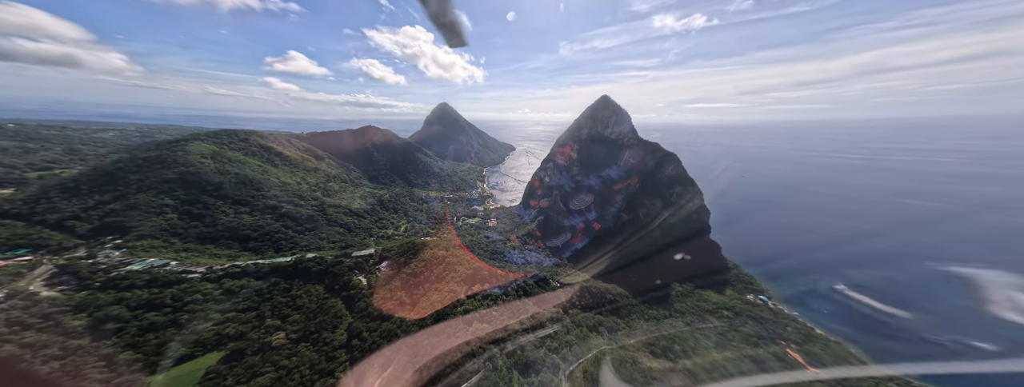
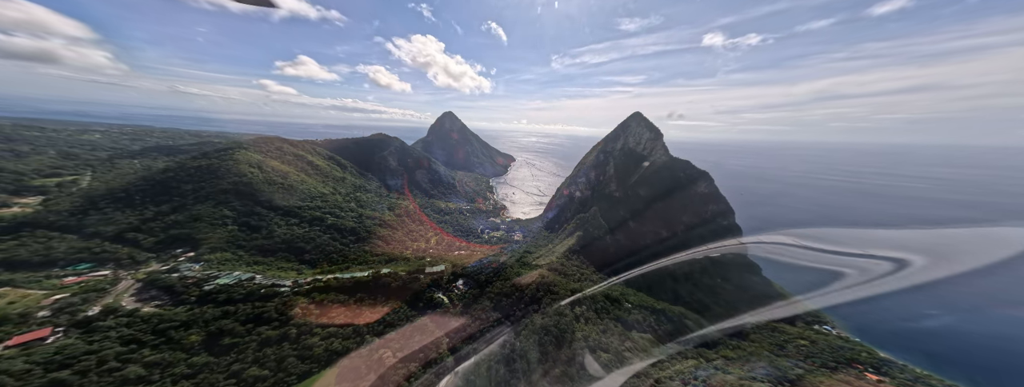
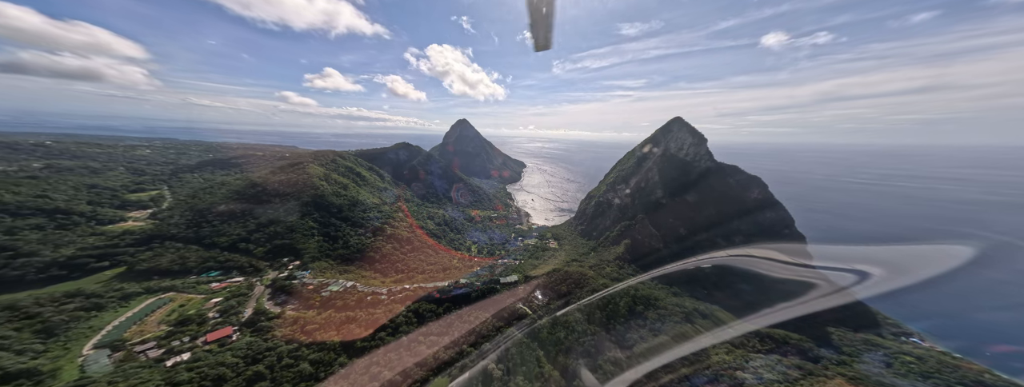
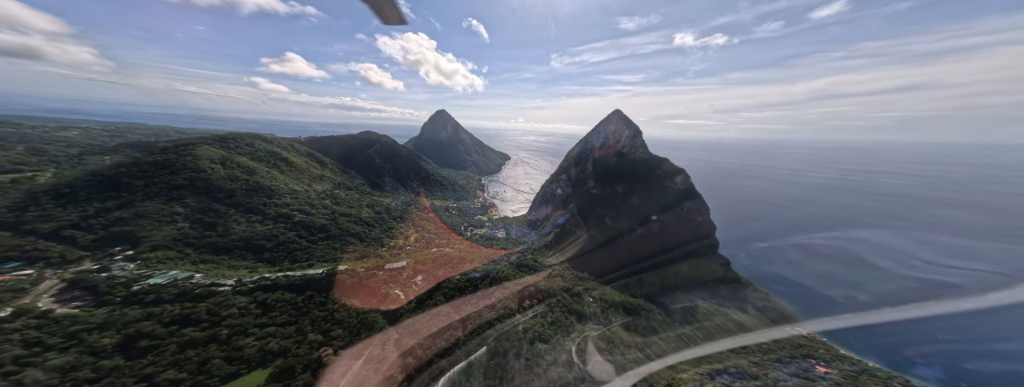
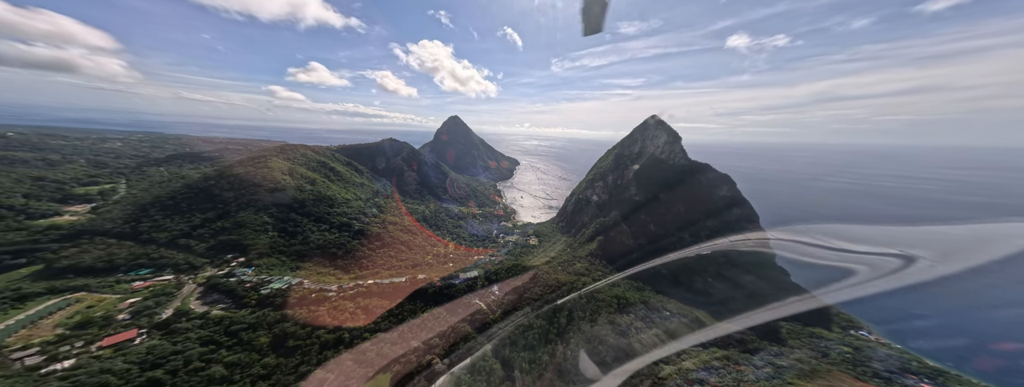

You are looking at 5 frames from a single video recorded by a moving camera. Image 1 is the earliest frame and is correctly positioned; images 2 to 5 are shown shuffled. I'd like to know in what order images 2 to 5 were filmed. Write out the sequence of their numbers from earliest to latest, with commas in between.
4, 2, 5, 3
